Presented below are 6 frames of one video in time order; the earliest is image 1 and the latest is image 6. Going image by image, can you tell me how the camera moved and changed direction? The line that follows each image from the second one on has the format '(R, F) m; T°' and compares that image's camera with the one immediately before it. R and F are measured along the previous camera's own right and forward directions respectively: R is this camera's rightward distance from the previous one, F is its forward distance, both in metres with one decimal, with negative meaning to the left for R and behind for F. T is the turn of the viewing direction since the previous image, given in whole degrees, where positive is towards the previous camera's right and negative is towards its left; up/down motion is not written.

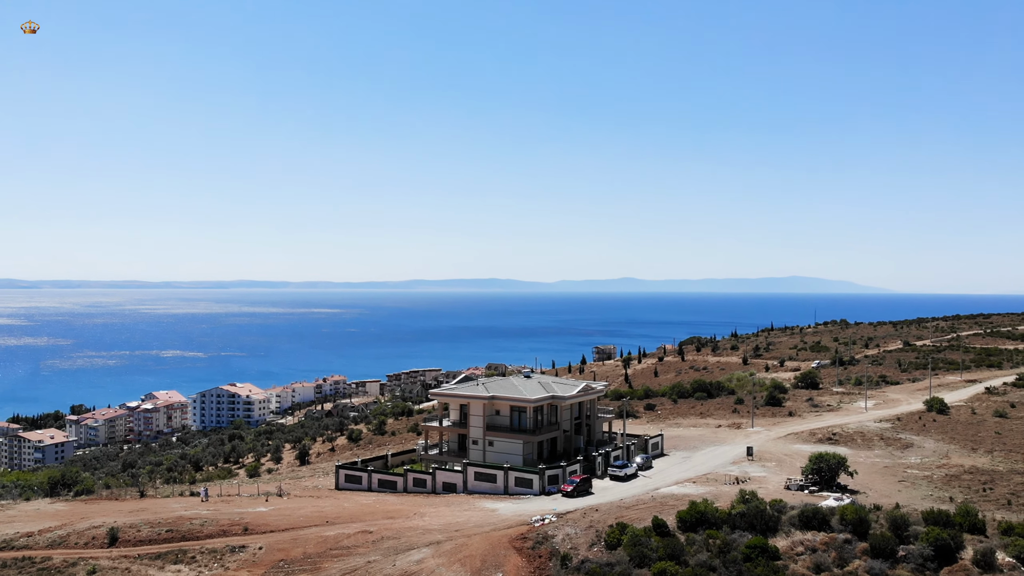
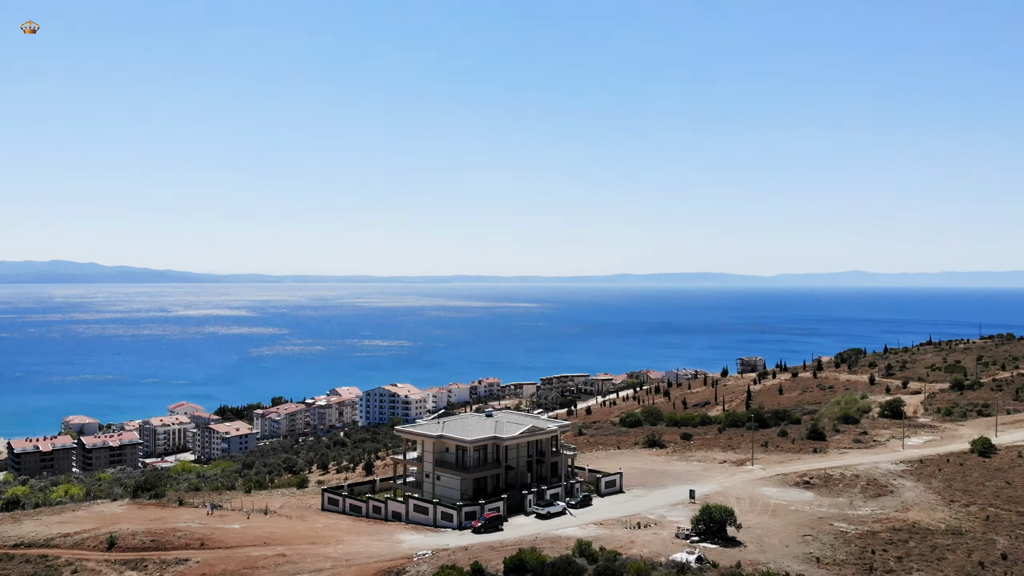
(+11.9, -1.4) m; -11°
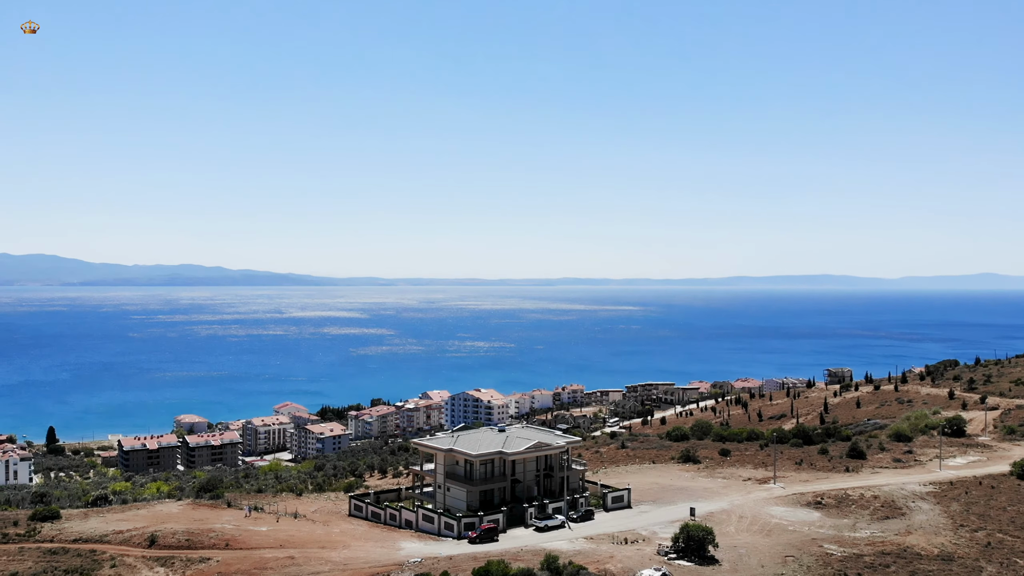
(+4.3, -1.8) m; -6°
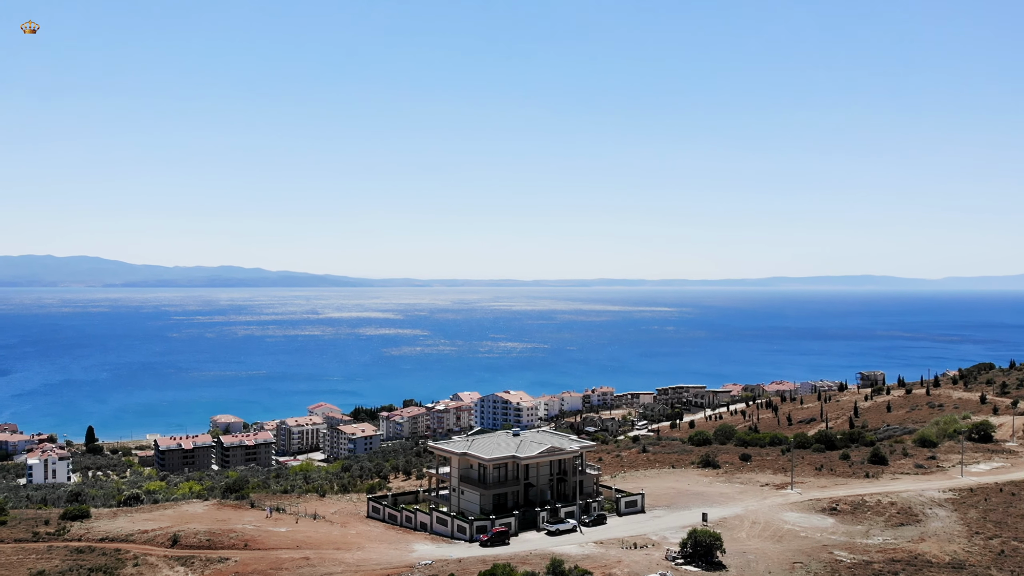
(+0.9, -0.5) m; -2°
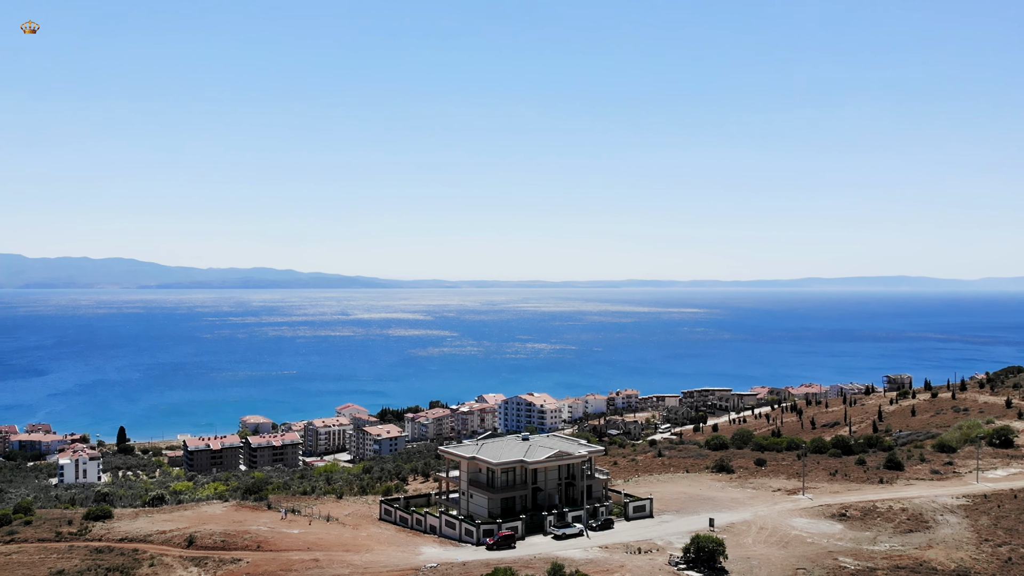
(+0.8, -0.5) m; -2°
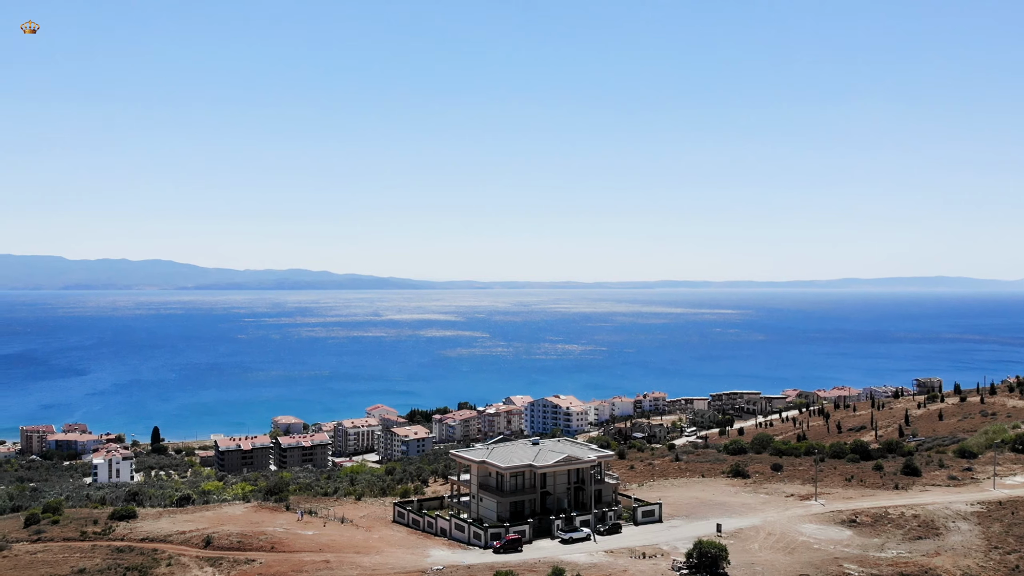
(+0.9, -0.6) m; -2°
